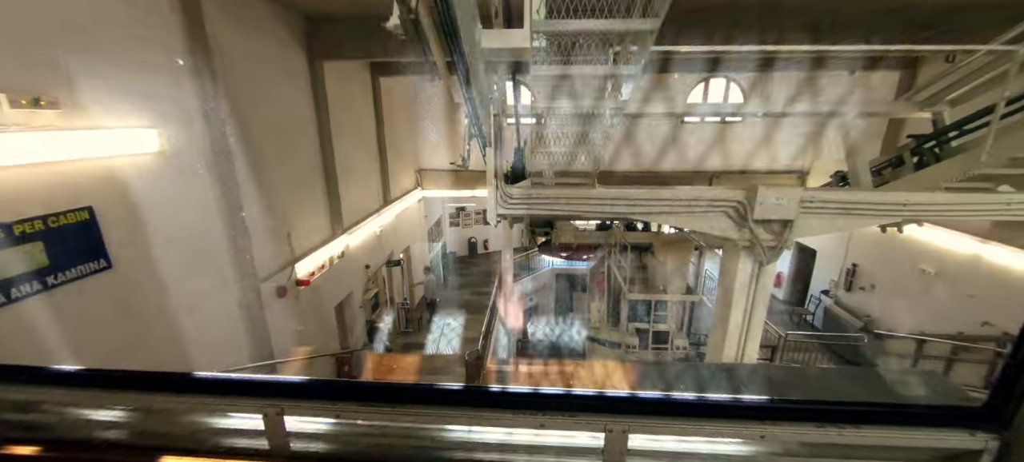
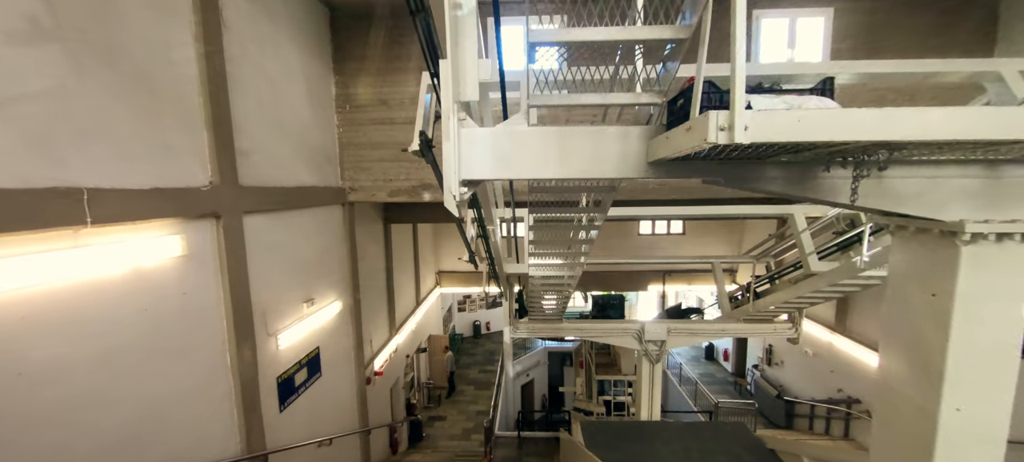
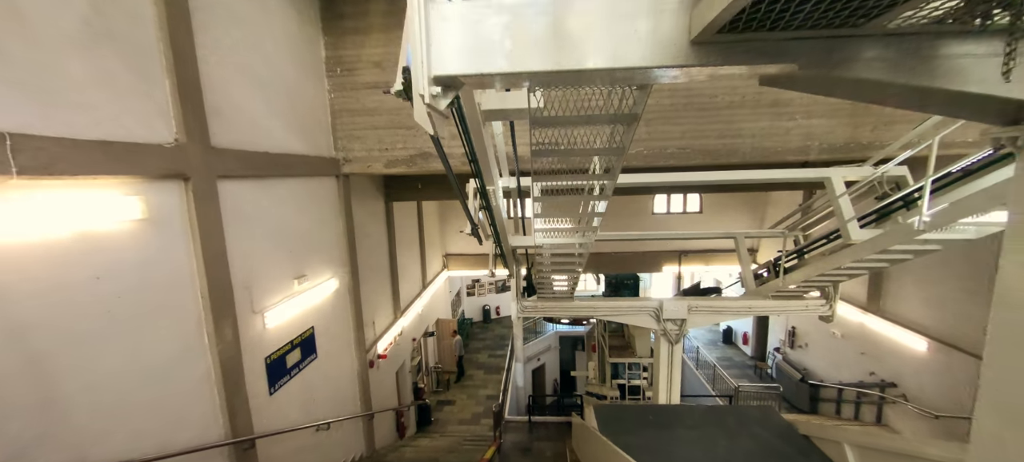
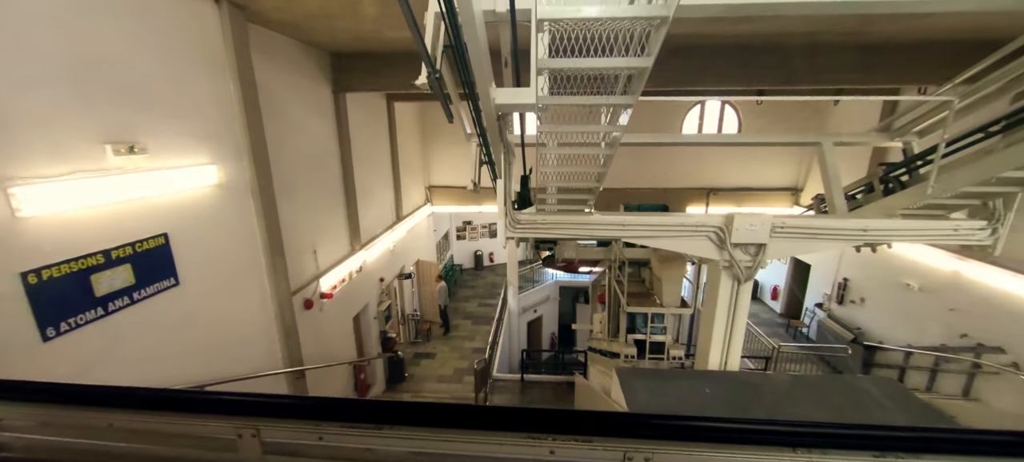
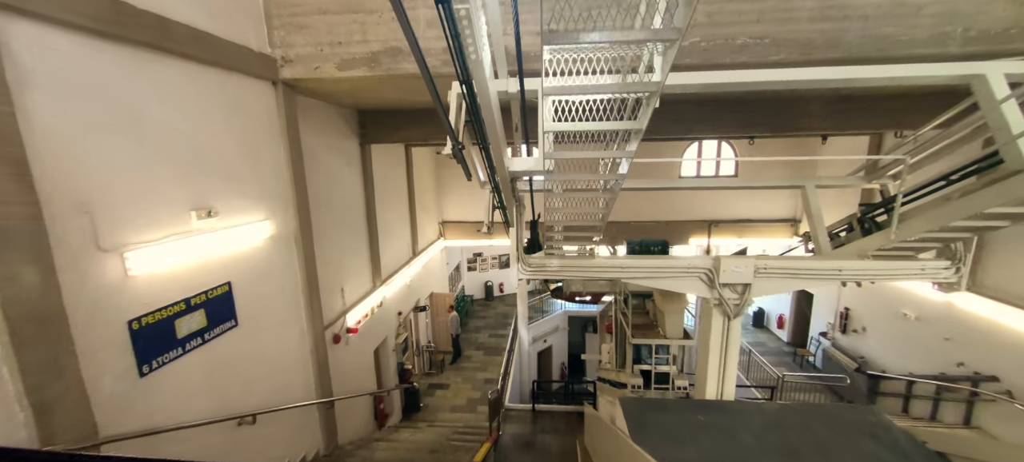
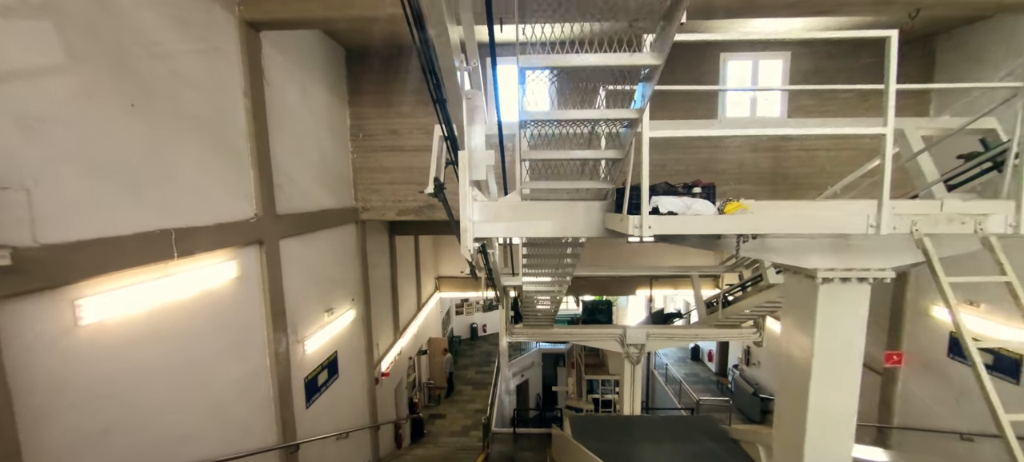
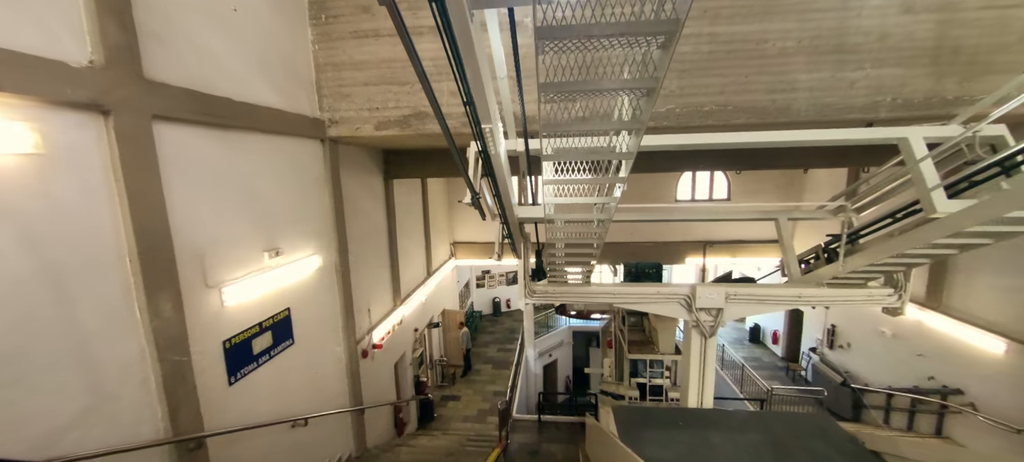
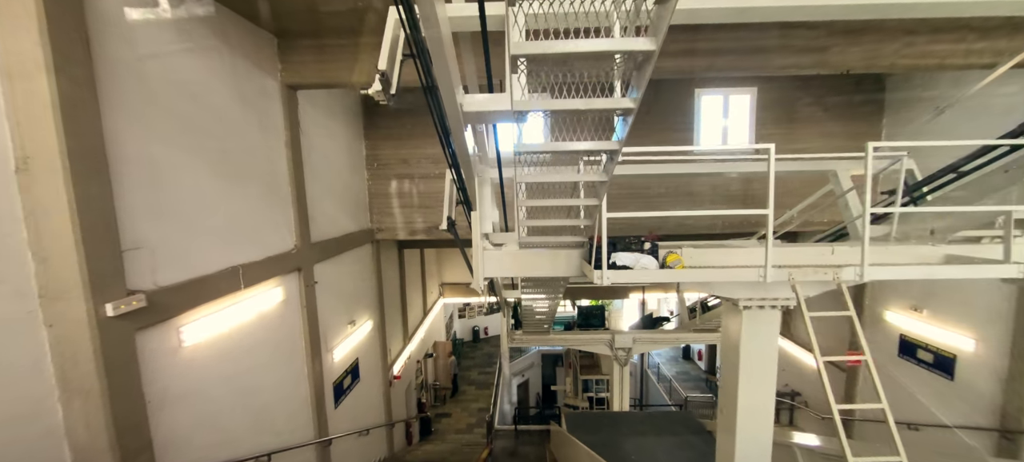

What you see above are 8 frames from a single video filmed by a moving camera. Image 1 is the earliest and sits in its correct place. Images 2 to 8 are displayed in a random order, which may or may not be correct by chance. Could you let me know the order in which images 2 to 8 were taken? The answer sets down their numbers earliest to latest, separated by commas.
4, 5, 7, 3, 2, 6, 8
